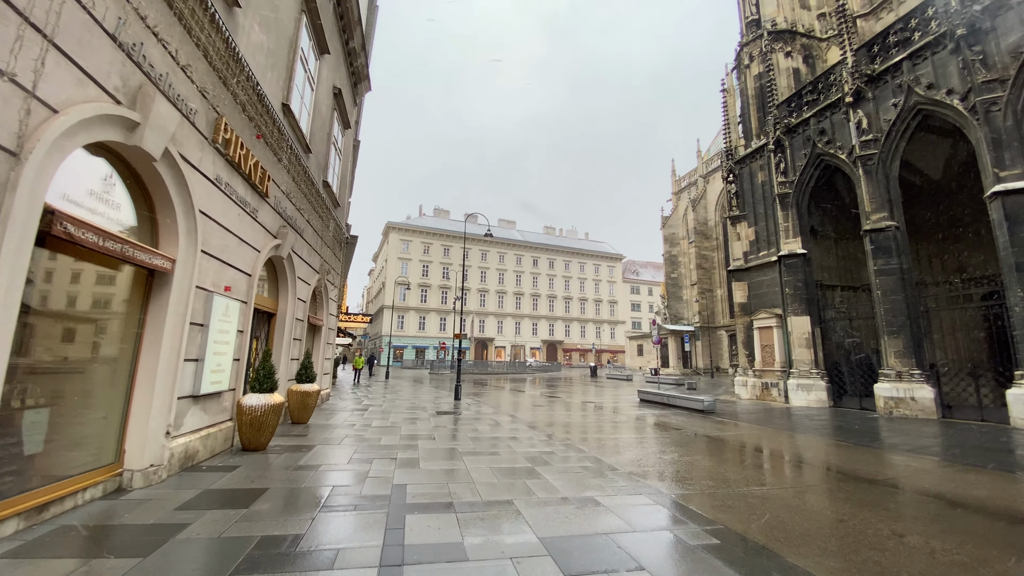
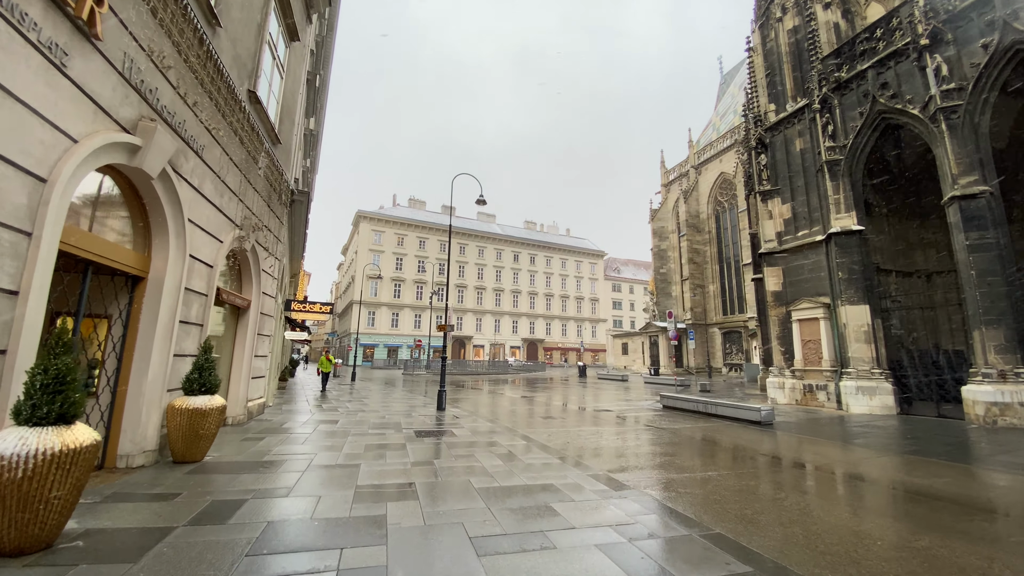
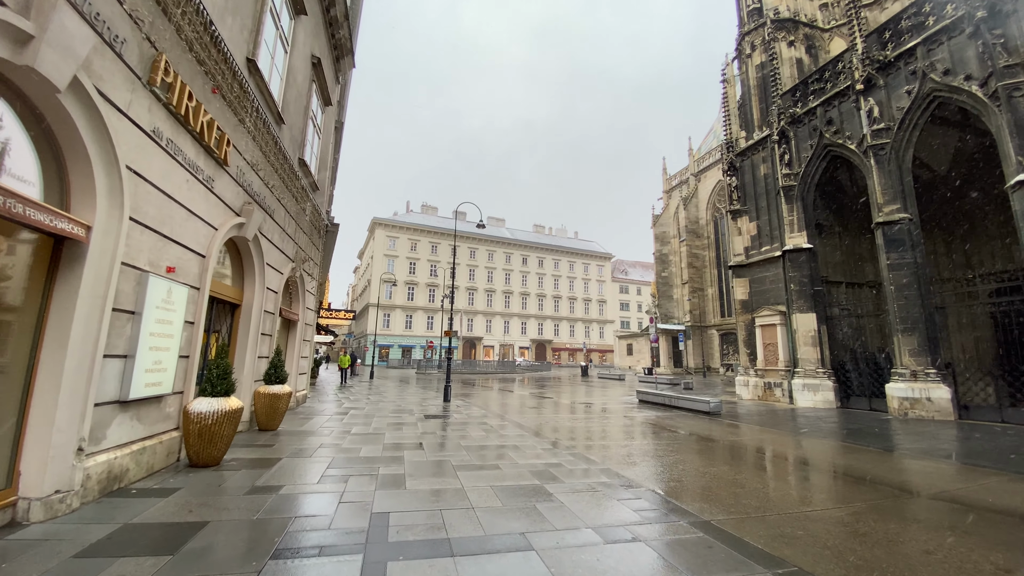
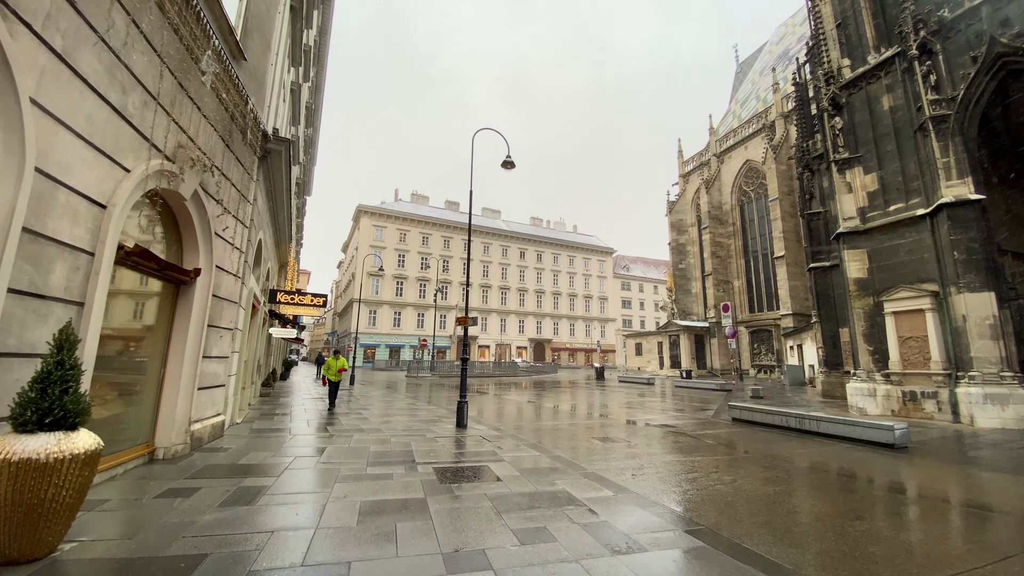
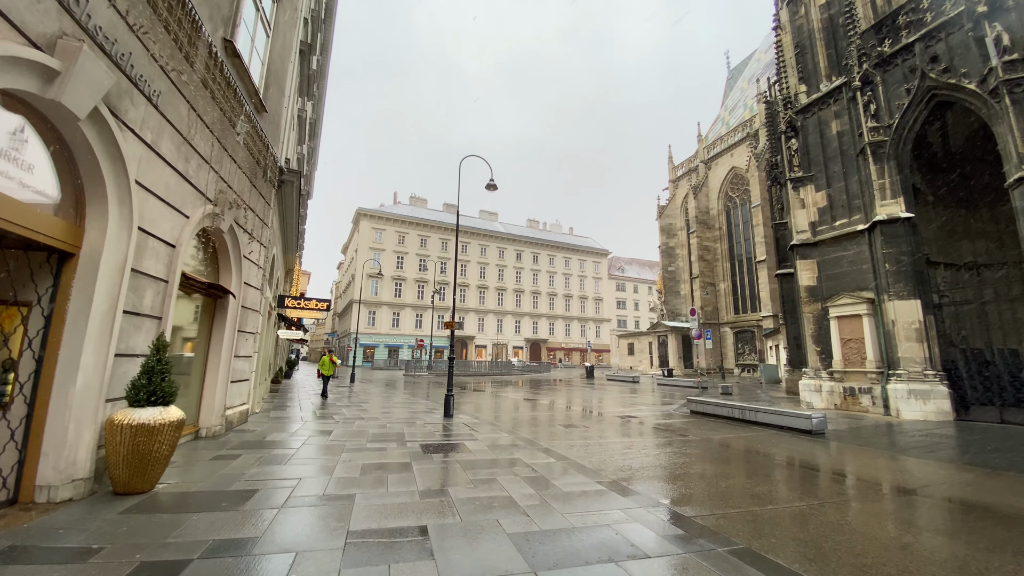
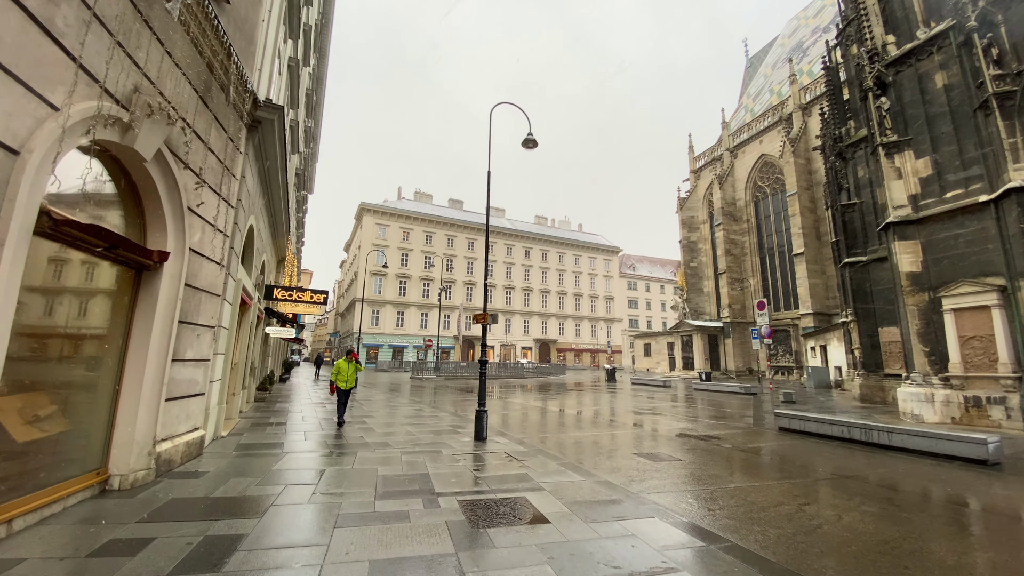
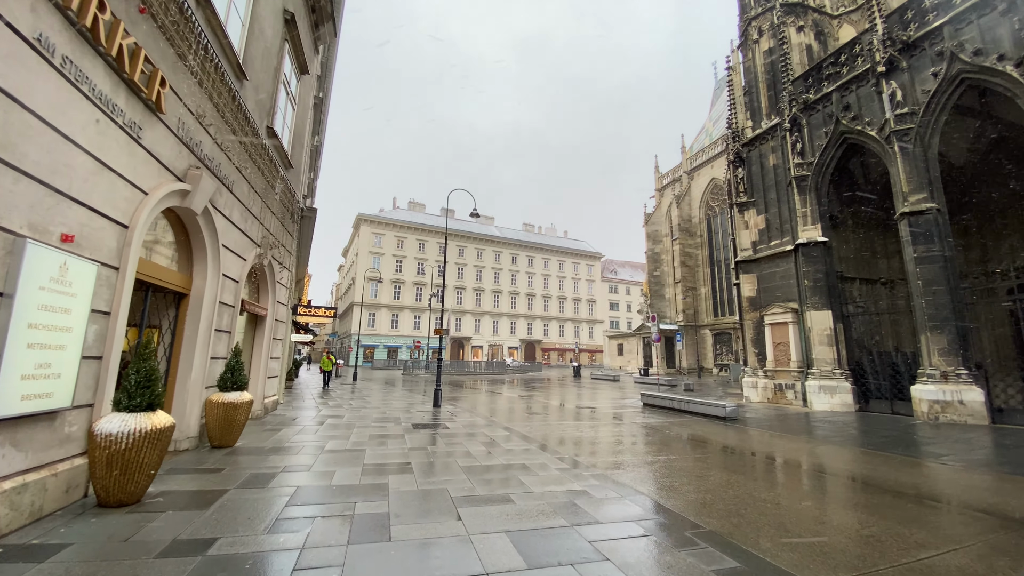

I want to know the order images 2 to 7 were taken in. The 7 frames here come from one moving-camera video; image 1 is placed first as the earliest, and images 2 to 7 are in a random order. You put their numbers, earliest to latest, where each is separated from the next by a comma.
3, 7, 2, 5, 4, 6
